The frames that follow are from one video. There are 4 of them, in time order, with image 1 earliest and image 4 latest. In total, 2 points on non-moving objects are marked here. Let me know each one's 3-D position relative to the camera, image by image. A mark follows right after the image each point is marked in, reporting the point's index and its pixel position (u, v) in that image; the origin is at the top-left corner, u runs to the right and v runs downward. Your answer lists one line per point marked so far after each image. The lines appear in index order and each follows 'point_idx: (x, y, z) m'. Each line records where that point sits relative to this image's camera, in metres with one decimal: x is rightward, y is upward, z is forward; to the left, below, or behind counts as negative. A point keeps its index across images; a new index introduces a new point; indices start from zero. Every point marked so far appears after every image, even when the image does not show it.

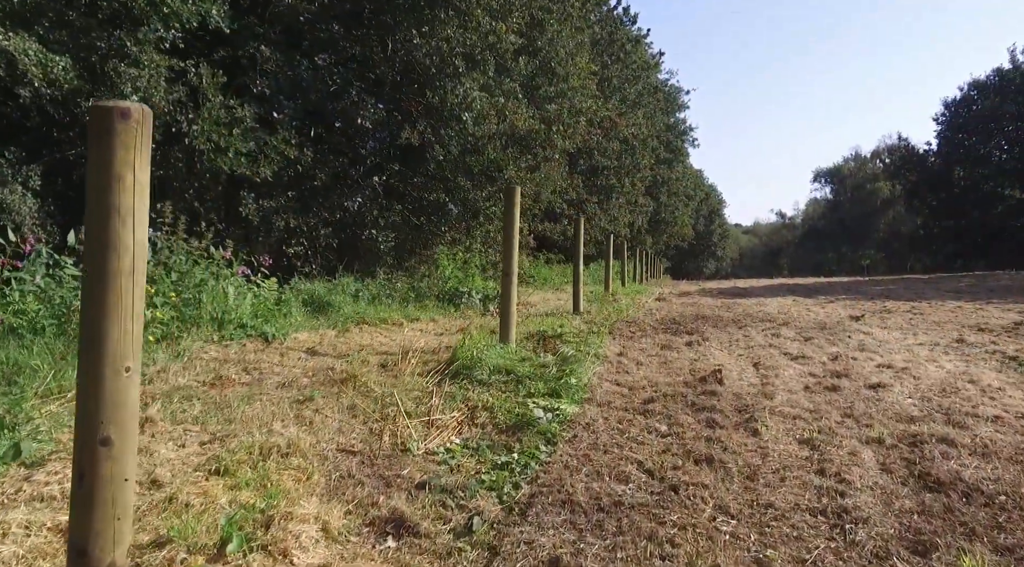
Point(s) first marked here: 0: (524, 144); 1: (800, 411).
0: (+0.2, +2.2, +12.1) m
1: (+1.9, -0.8, +5.0) m
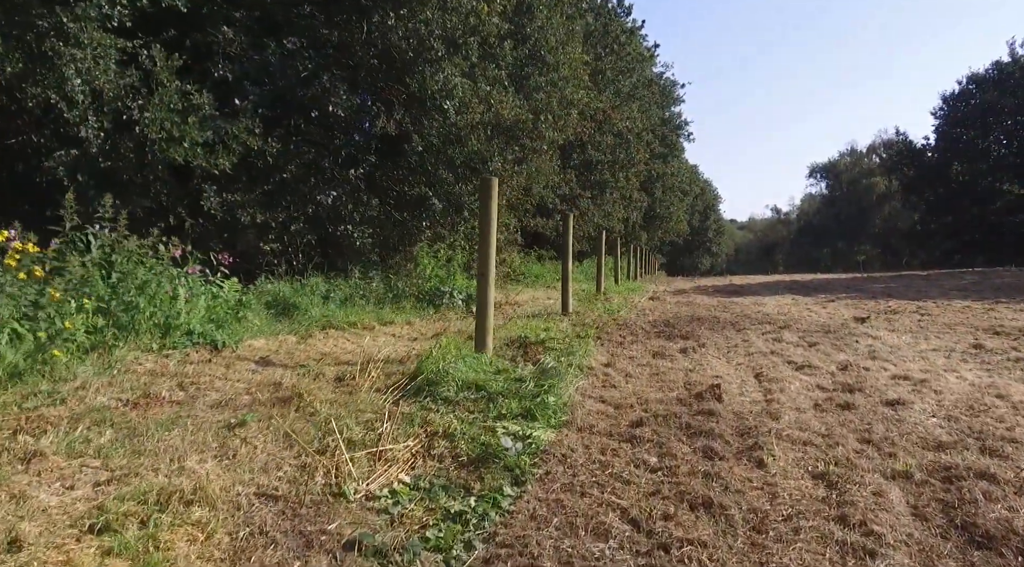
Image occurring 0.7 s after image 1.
0: (0.0, +2.2, +11.4) m
1: (+1.7, -0.9, +4.4) m
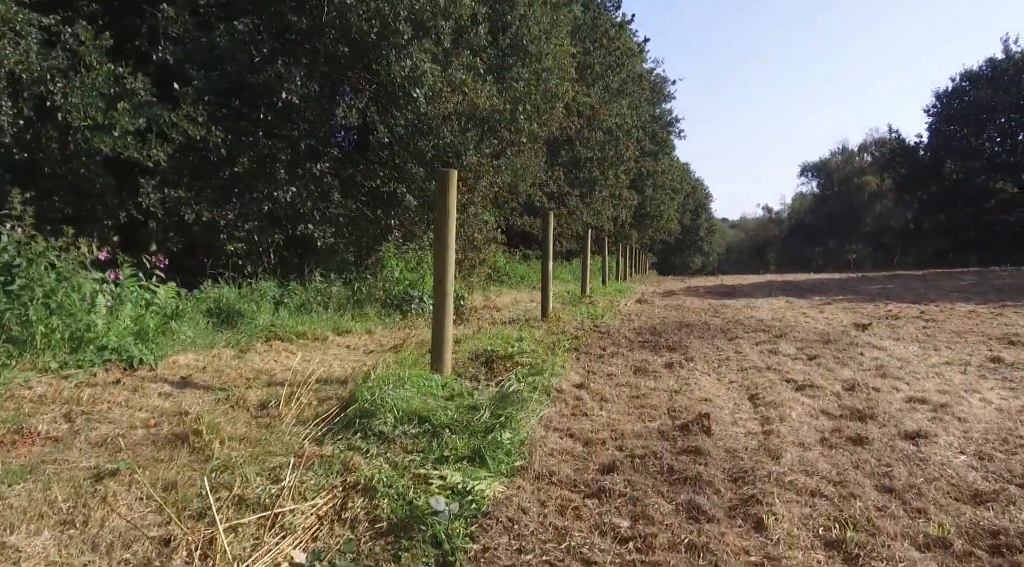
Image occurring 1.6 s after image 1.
0: (-0.4, +2.2, +10.6) m
1: (+1.4, -0.9, +3.6) m
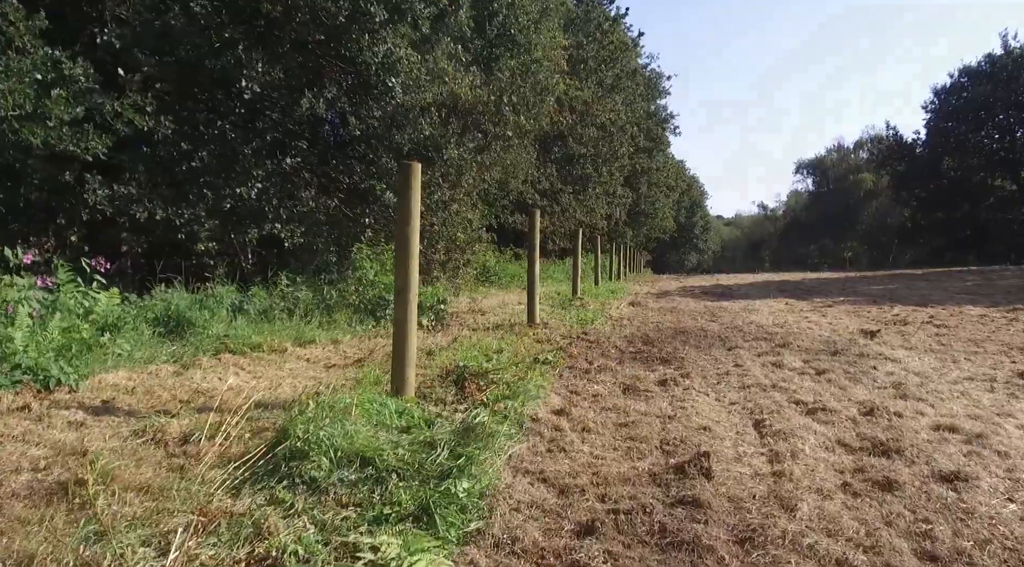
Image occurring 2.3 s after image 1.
0: (-0.6, +2.1, +9.9) m
1: (+1.3, -1.0, +2.9) m
